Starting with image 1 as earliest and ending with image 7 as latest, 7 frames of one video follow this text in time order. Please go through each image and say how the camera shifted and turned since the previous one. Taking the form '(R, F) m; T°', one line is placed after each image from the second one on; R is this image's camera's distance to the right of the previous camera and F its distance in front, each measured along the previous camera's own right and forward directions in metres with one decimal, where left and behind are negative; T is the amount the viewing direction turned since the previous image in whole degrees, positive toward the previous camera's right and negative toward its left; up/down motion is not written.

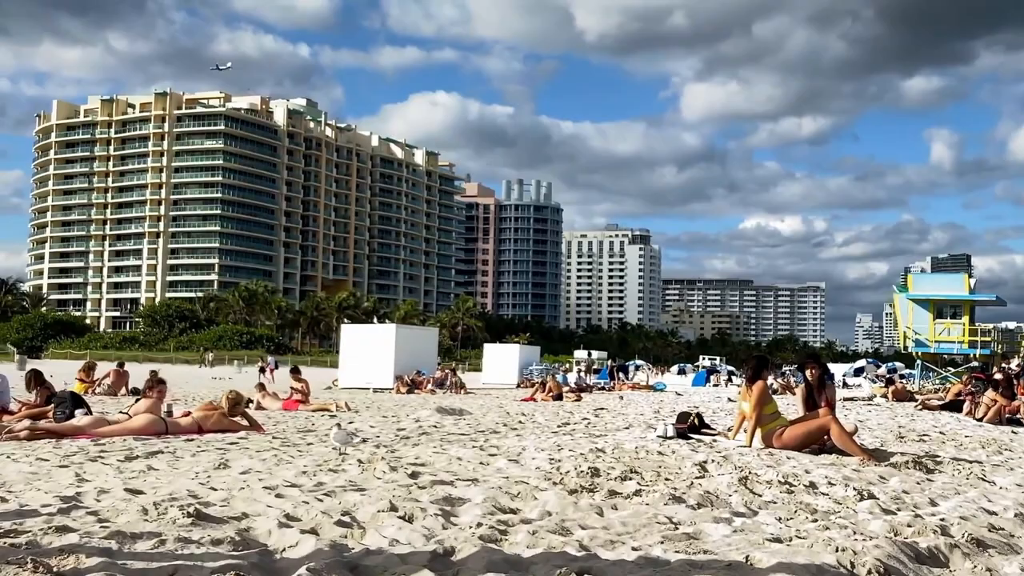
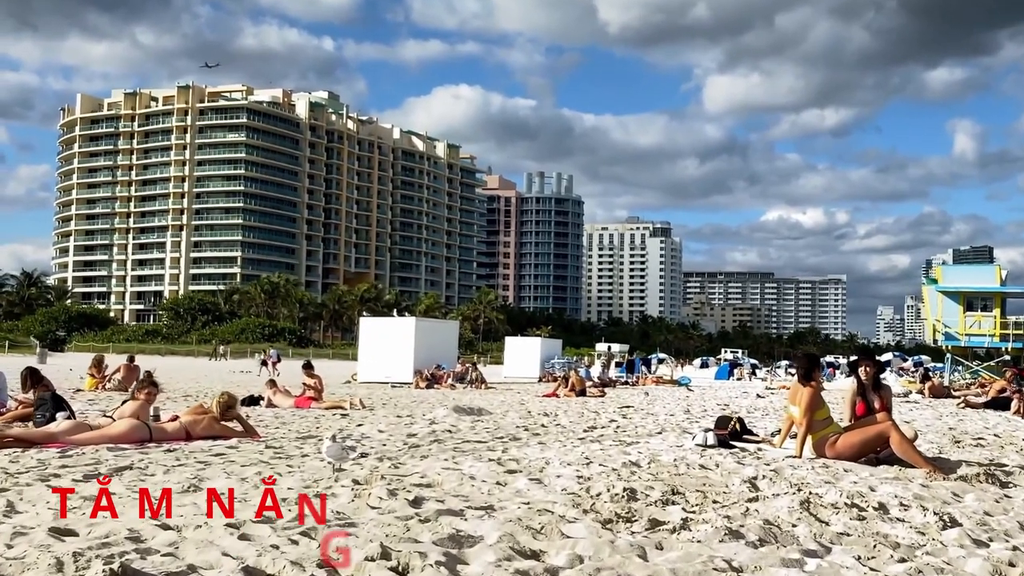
(0.0, +0.8) m; -1°
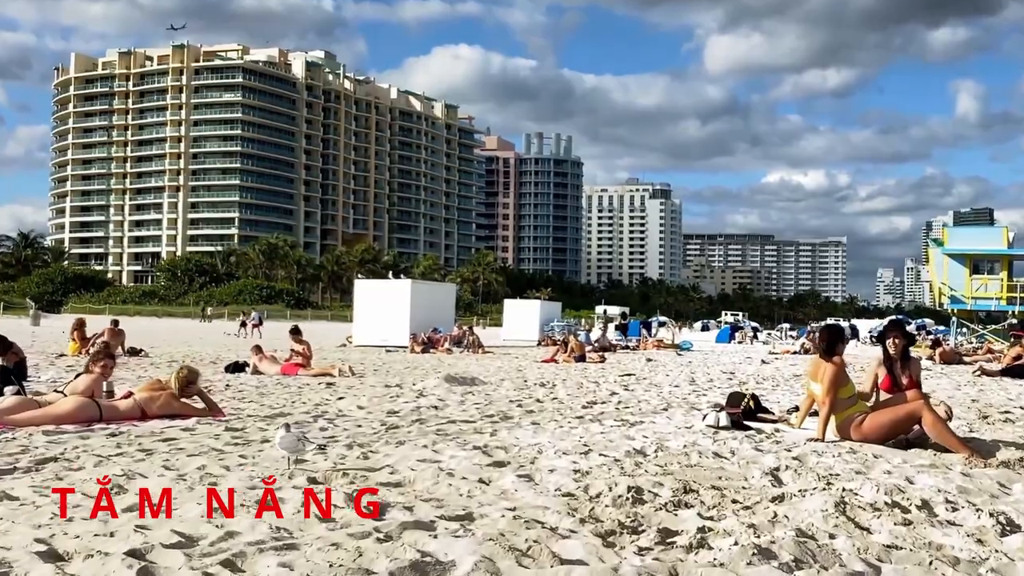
(+0.1, +0.7) m; 0°
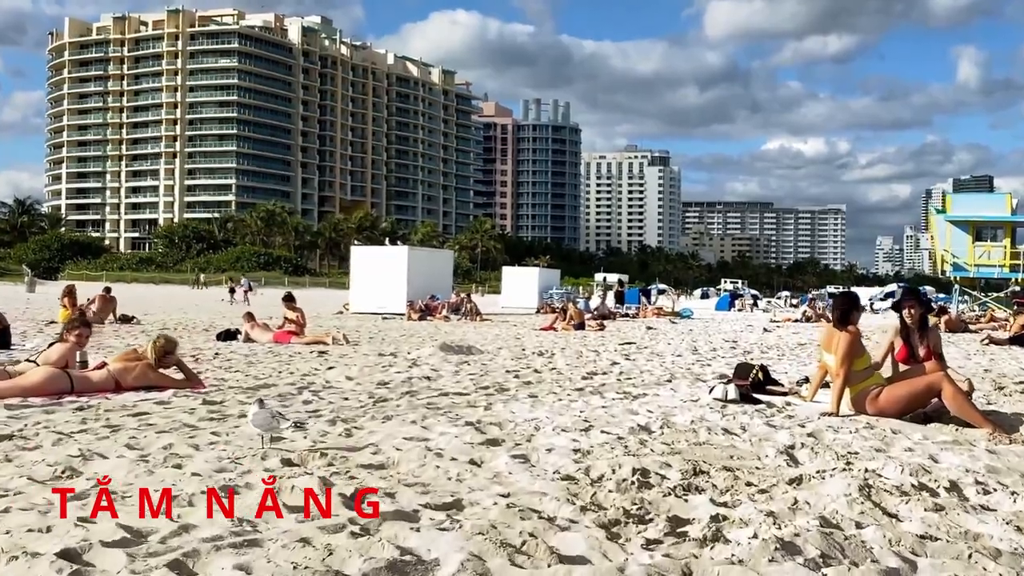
(0.0, +0.4) m; 0°
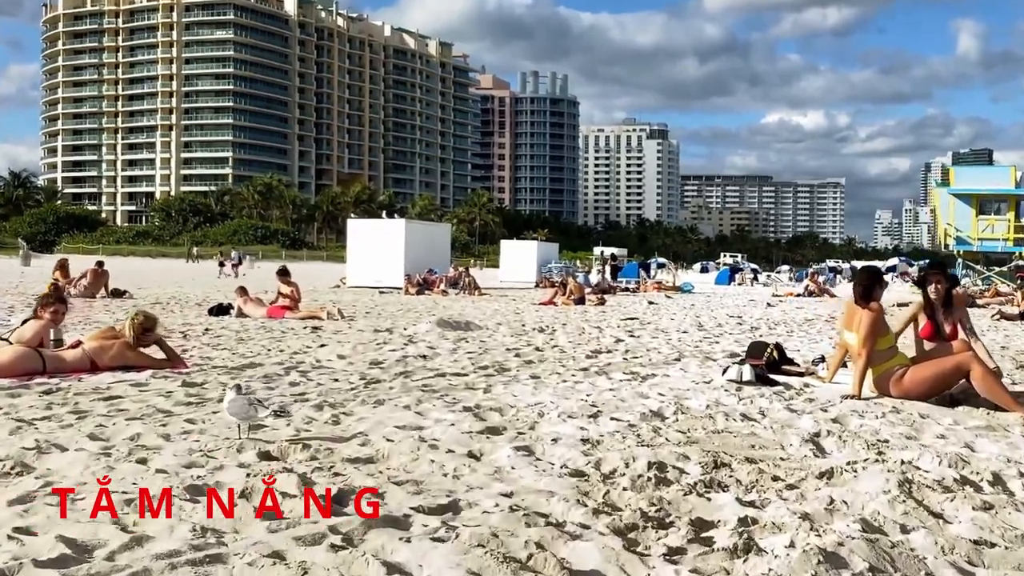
(0.0, +0.4) m; 0°
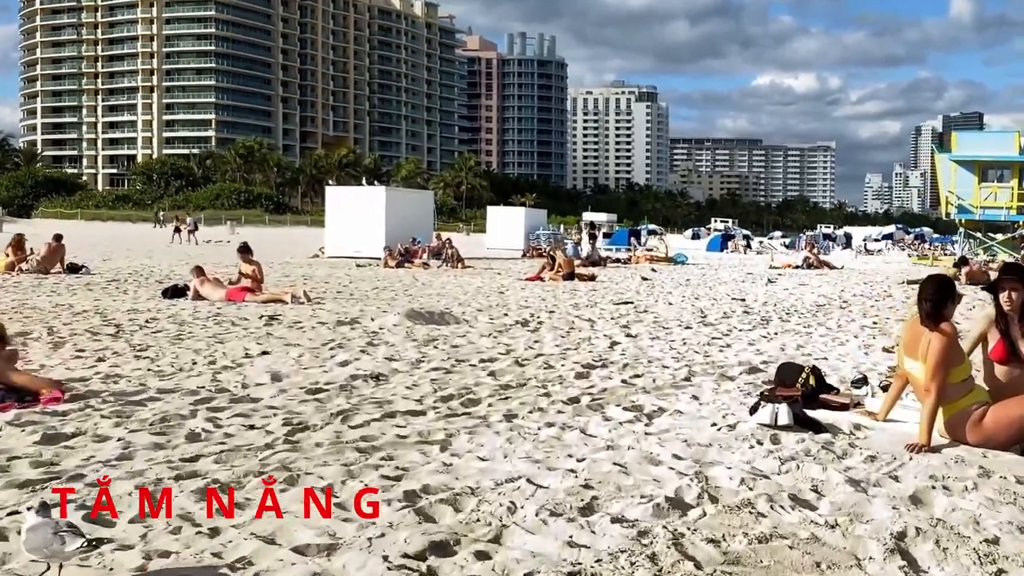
(+0.1, +1.3) m; +1°
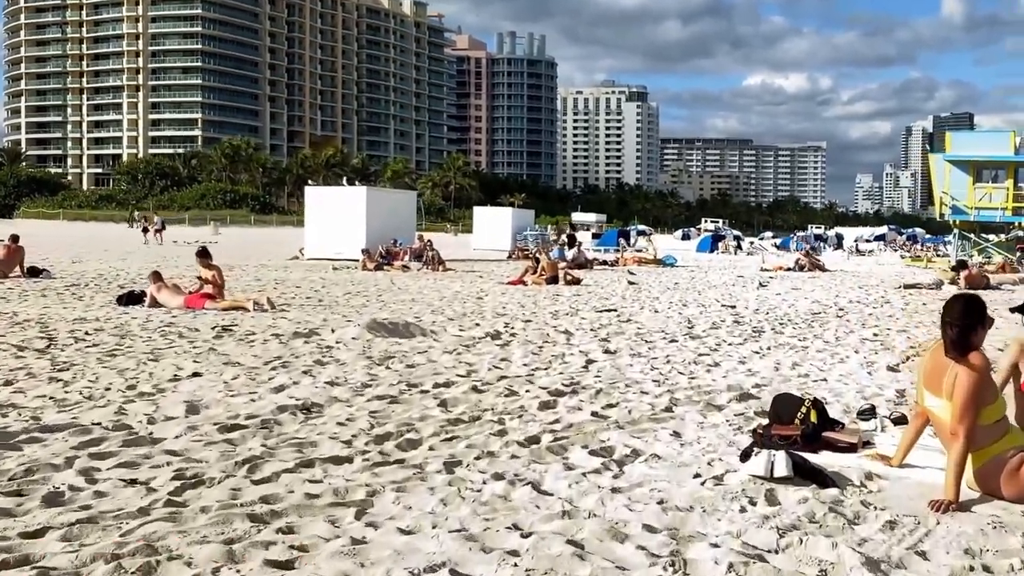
(+0.2, +0.8) m; 0°
